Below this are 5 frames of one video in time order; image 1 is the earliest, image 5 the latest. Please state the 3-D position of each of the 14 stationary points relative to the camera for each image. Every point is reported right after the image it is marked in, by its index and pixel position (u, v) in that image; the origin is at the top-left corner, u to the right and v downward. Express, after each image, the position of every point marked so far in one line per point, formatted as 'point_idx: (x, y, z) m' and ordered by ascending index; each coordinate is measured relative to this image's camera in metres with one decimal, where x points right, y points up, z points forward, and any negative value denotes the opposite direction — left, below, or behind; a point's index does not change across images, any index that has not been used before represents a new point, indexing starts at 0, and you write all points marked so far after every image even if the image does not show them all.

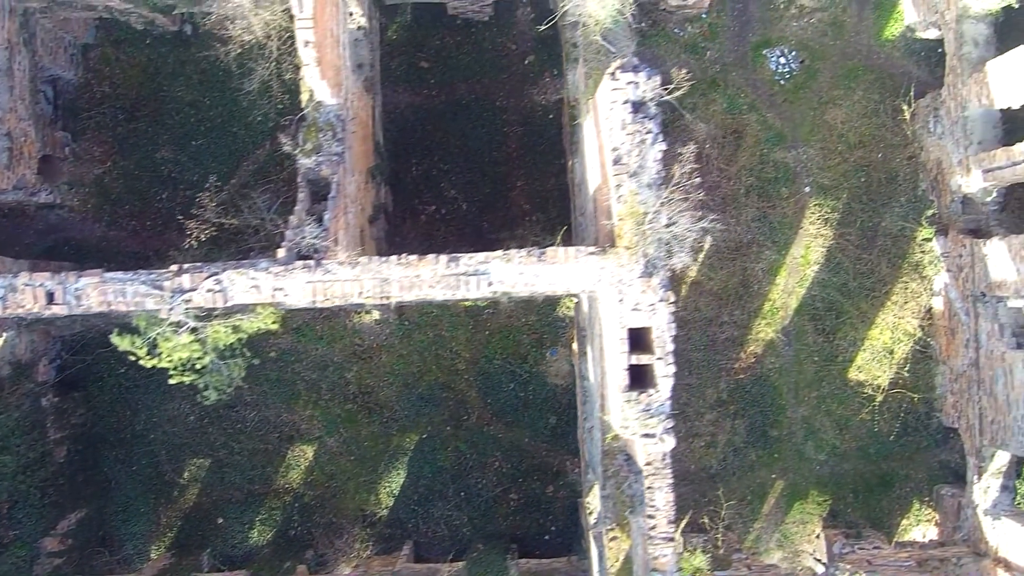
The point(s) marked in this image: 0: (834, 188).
0: (+2.3, +0.7, +9.6) m
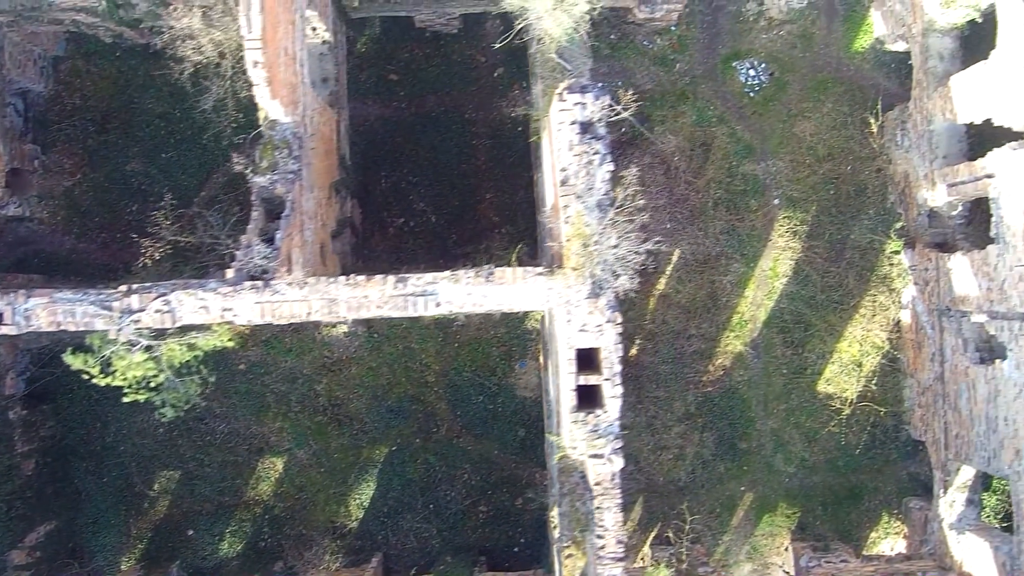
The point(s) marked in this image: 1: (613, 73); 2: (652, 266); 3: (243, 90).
0: (+2.1, +0.6, +9.6) m
1: (+0.7, +1.5, +9.7) m
2: (+1.0, +0.2, +9.5) m
3: (-1.9, +1.4, +9.5) m
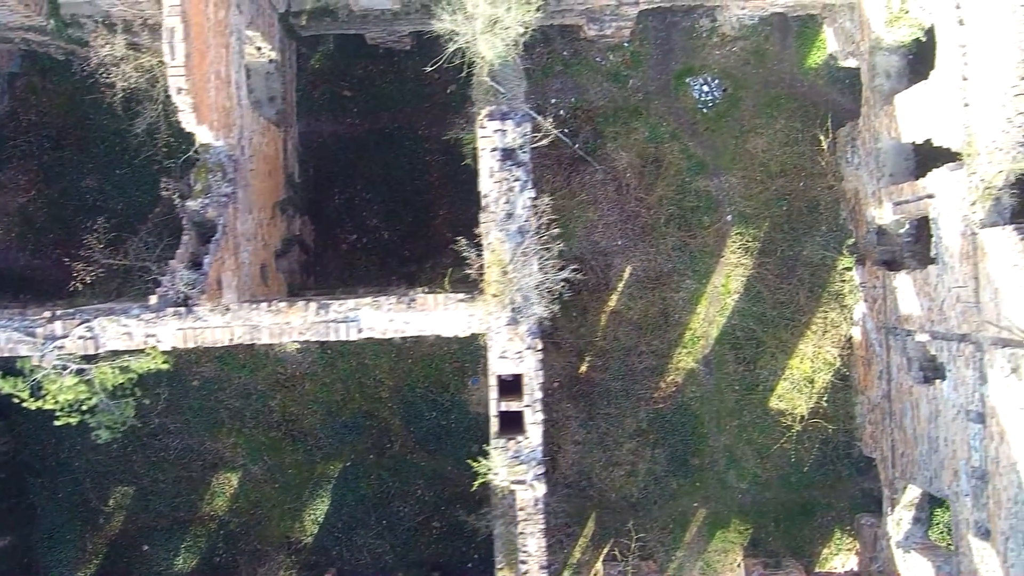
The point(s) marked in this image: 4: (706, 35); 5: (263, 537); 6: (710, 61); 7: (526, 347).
0: (+1.7, +0.5, +9.6) m
1: (+0.4, +1.4, +9.7) m
2: (+0.6, 0.0, +9.5) m
3: (-2.2, +1.3, +9.5) m
4: (+1.4, +1.8, +9.8) m
5: (-1.8, -1.8, +9.8) m
6: (+1.4, +1.6, +9.8) m
7: (+0.1, -0.3, +6.1) m
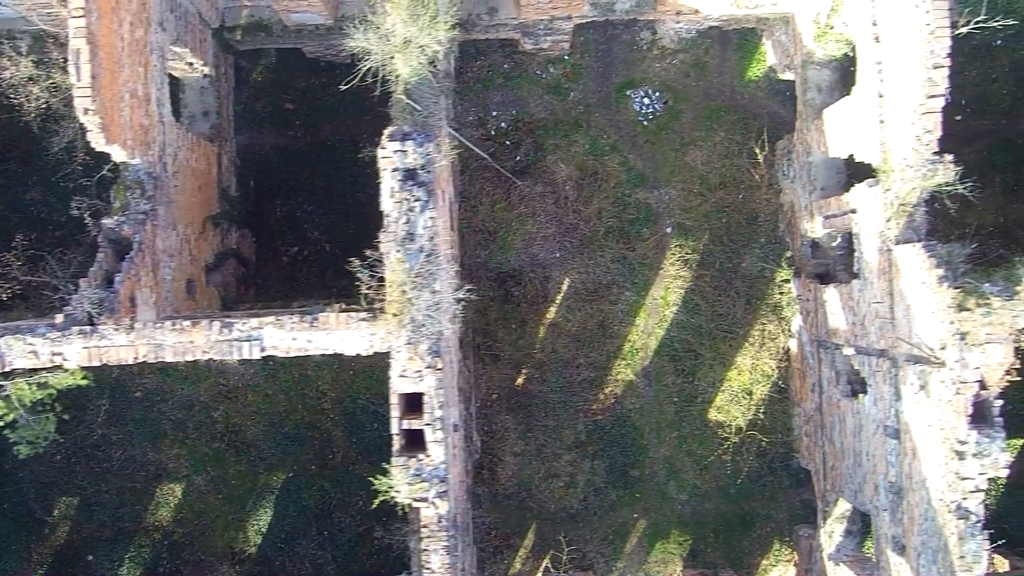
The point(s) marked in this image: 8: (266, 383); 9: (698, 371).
0: (+1.3, +0.4, +9.6) m
1: (0.0, +1.3, +9.7) m
2: (+0.2, 0.0, +9.6) m
3: (-2.7, +1.2, +9.6) m
4: (+1.0, +1.7, +9.8) m
5: (-2.2, -1.9, +9.9) m
6: (+1.0, +1.6, +9.8) m
7: (-0.4, -0.3, +6.1) m
8: (-1.8, -0.7, +9.9) m
9: (+1.3, -0.6, +9.6) m
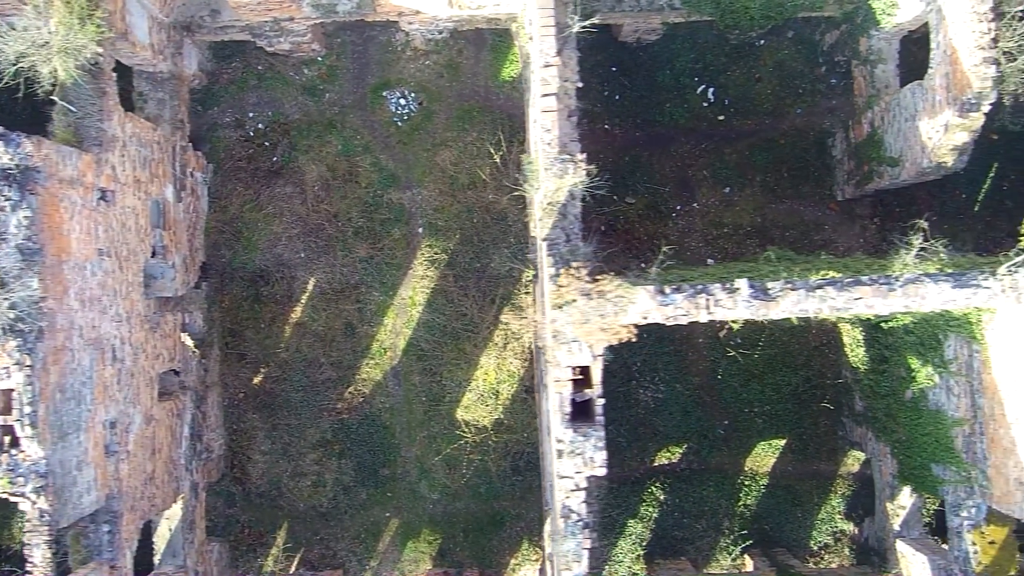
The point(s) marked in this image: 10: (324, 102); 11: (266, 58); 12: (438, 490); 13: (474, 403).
0: (-0.5, +0.4, +9.7) m
1: (-1.8, +1.3, +9.8) m
2: (-1.6, 0.0, +9.6) m
3: (-4.5, +1.2, +9.7) m
4: (-0.8, +1.7, +9.9) m
5: (-4.0, -1.9, +10.0) m
6: (-0.8, +1.6, +9.9) m
7: (-2.3, -0.3, +6.2) m
8: (-3.6, -0.7, +10.0) m
9: (-0.5, -0.6, +9.6) m
10: (-1.4, +1.3, +9.8) m
11: (-1.8, +1.7, +9.8) m
12: (-0.6, -1.4, +9.6) m
13: (-0.3, -0.8, +9.6) m
